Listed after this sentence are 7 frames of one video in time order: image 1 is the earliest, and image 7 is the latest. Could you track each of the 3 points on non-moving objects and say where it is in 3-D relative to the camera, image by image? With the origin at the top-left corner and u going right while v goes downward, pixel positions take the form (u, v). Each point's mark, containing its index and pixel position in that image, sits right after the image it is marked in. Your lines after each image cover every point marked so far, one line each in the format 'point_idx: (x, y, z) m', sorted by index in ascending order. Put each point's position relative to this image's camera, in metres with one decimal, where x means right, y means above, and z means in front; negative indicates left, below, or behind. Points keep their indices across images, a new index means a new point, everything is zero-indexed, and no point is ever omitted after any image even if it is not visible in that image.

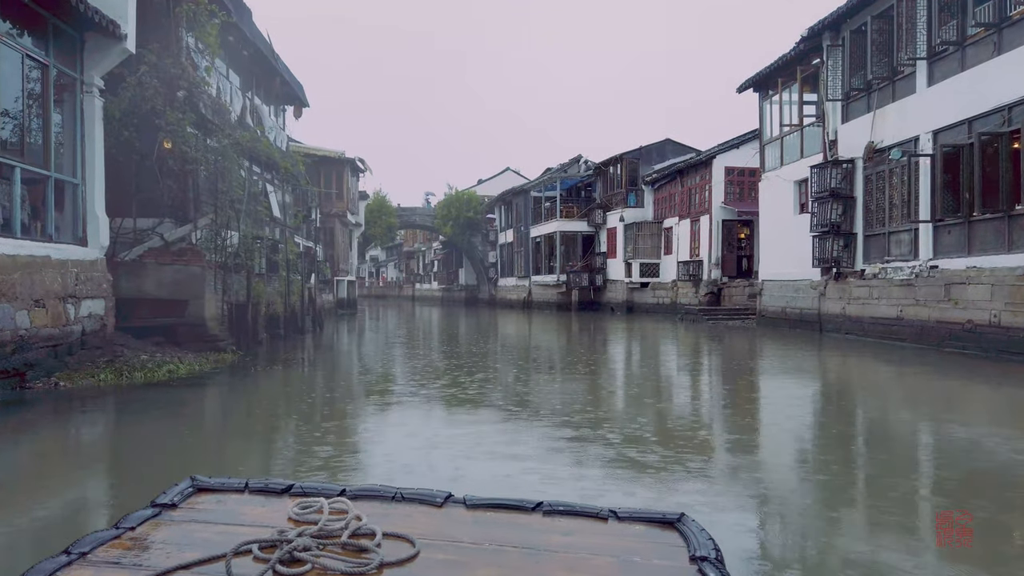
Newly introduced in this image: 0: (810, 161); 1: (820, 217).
0: (+7.8, +3.3, +19.3) m
1: (+7.5, +1.7, +18.1) m
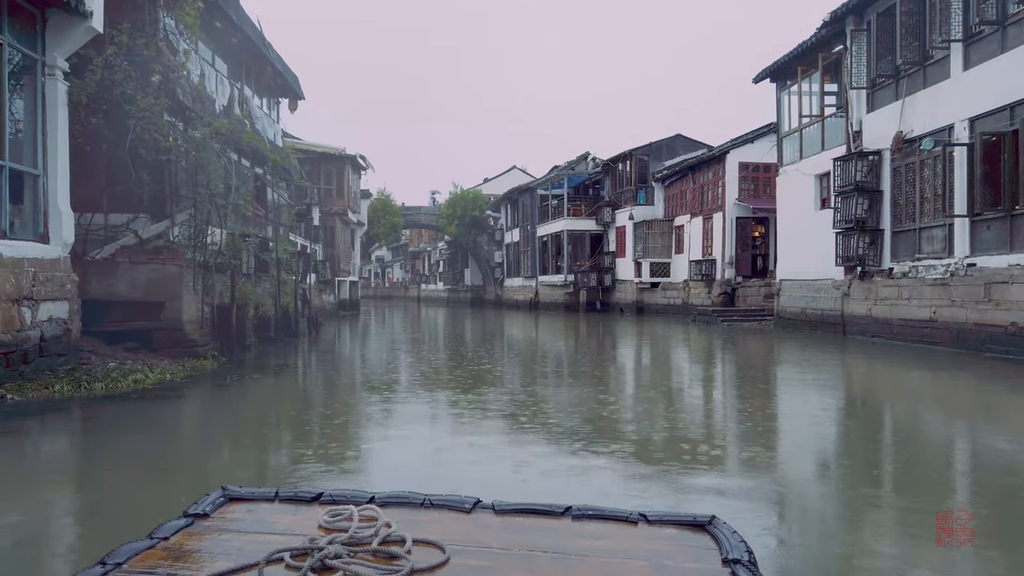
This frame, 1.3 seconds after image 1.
0: (+7.9, +3.3, +18.3) m
1: (+7.6, +1.7, +17.0) m
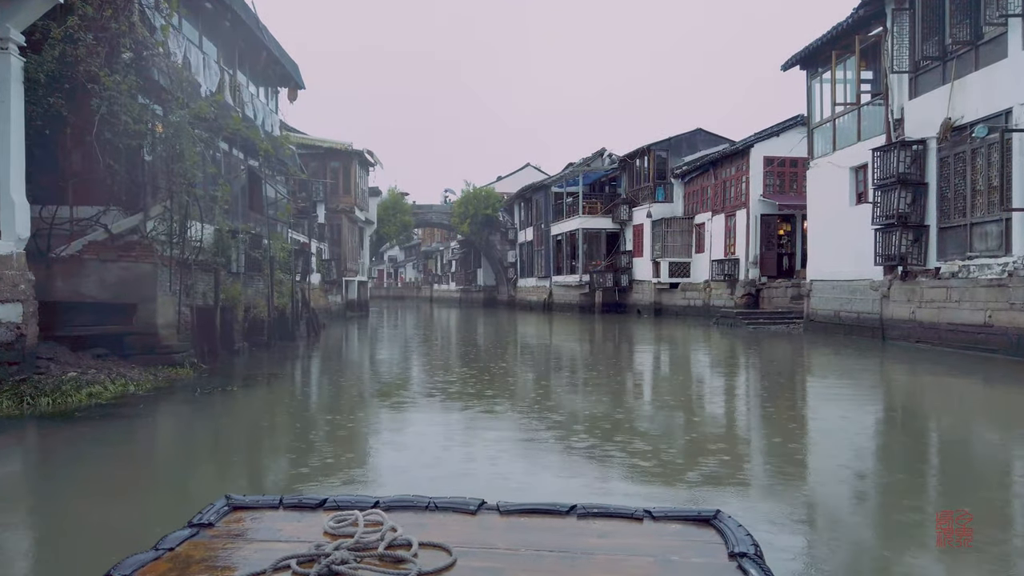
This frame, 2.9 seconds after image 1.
0: (+8.2, +3.3, +16.9) m
1: (+7.9, +1.7, +15.7) m
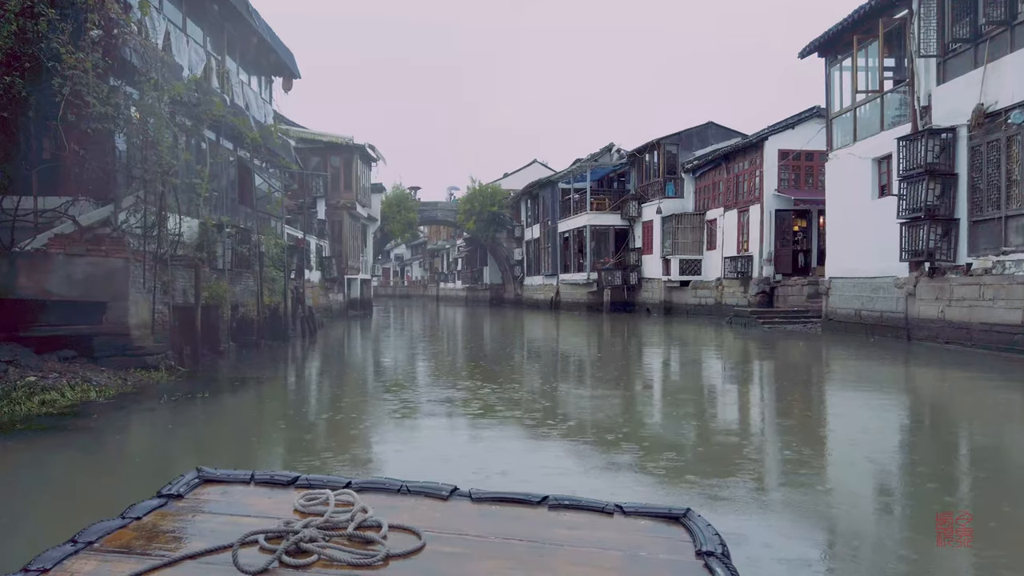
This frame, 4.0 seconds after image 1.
0: (+8.3, +3.4, +16.1) m
1: (+8.0, +1.8, +14.8) m
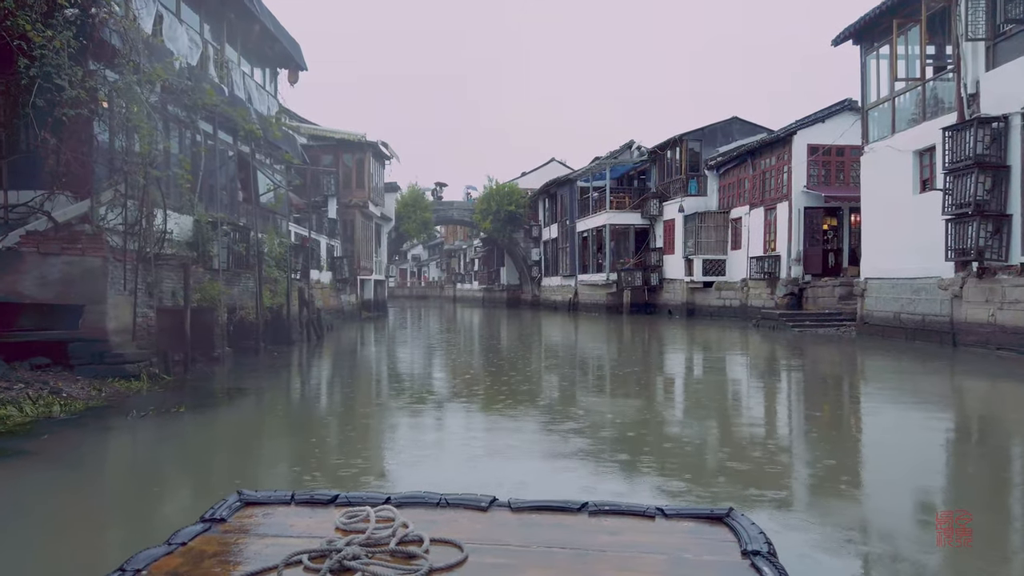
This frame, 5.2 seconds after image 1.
0: (+8.6, +3.3, +15.0) m
1: (+8.3, +1.7, +13.7) m
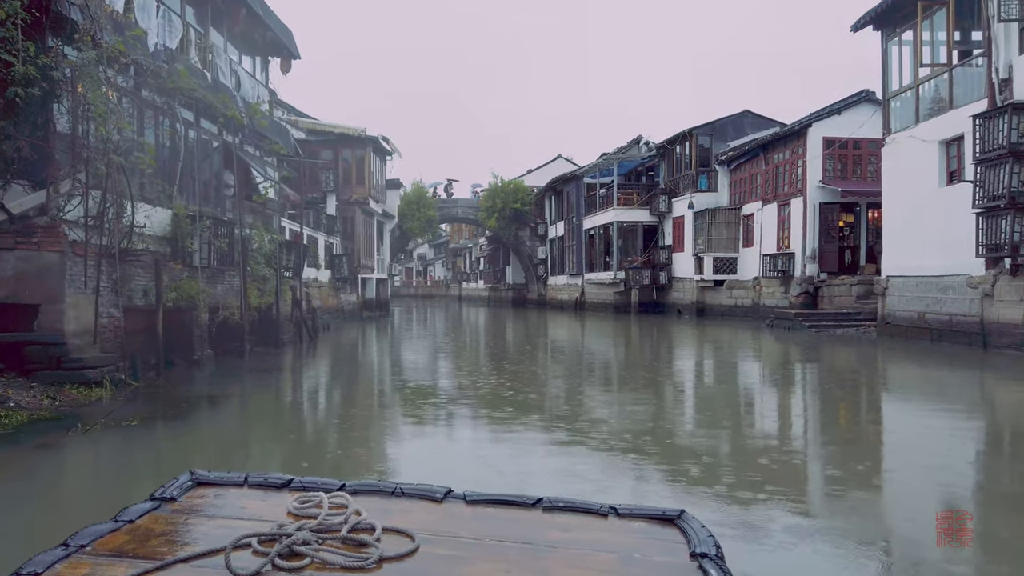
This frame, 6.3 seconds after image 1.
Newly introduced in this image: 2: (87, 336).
0: (+8.7, +3.4, +14.1) m
1: (+8.3, +1.8, +12.9) m
2: (-4.8, -0.5, +8.5) m
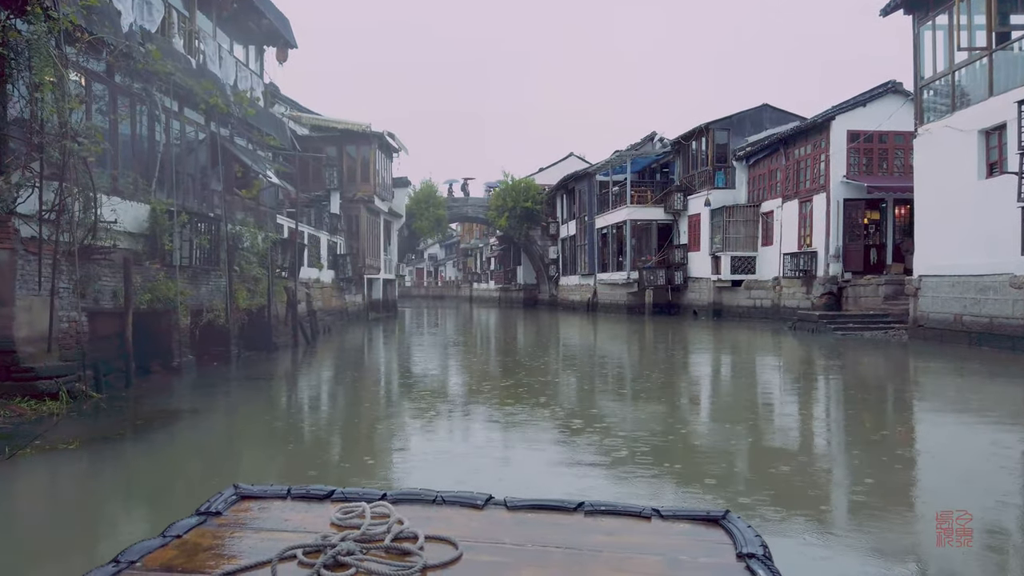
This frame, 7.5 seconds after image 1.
0: (+8.8, +3.4, +13.1) m
1: (+8.4, +1.8, +11.9) m
2: (-4.8, -0.6, +7.7) m
